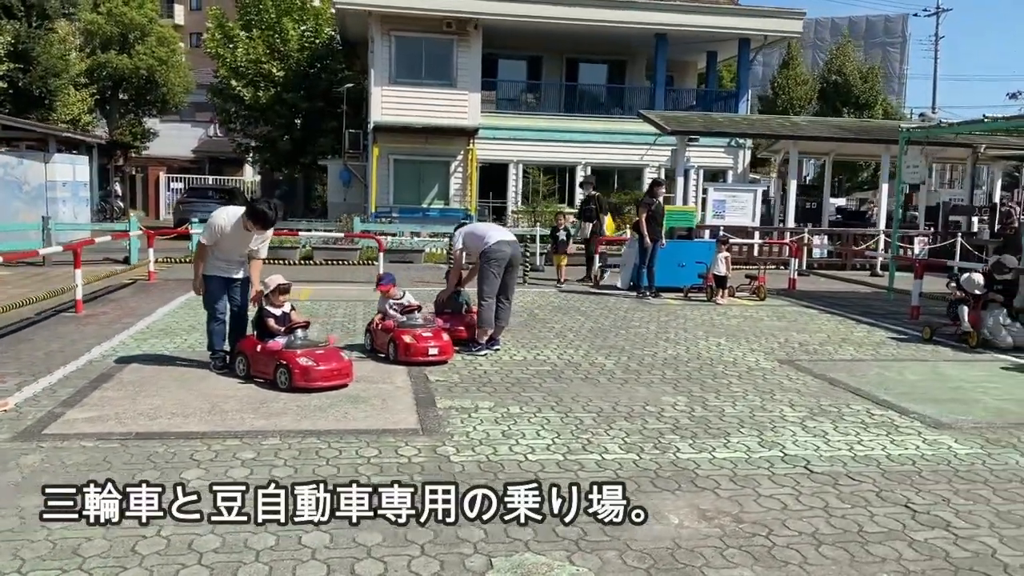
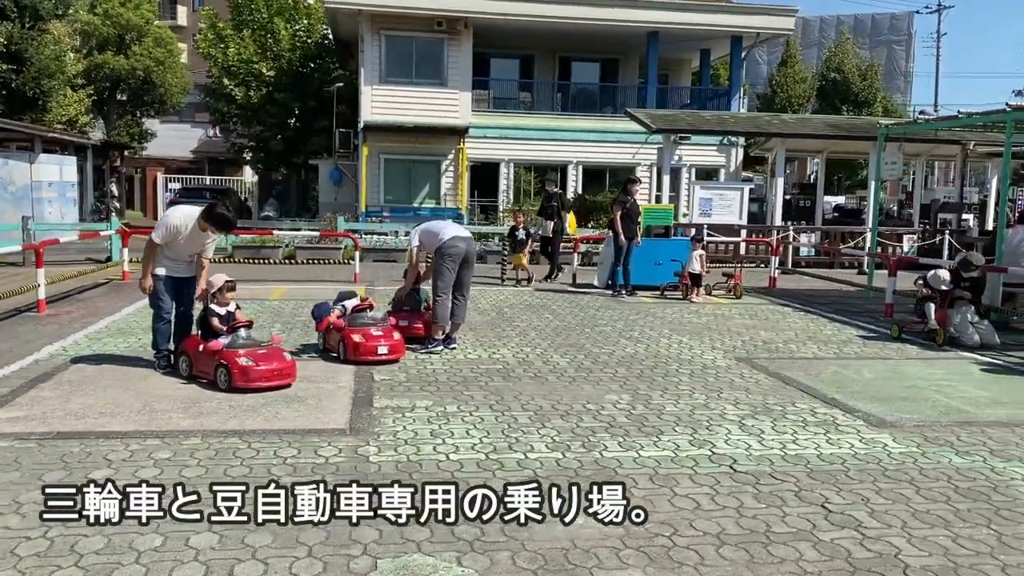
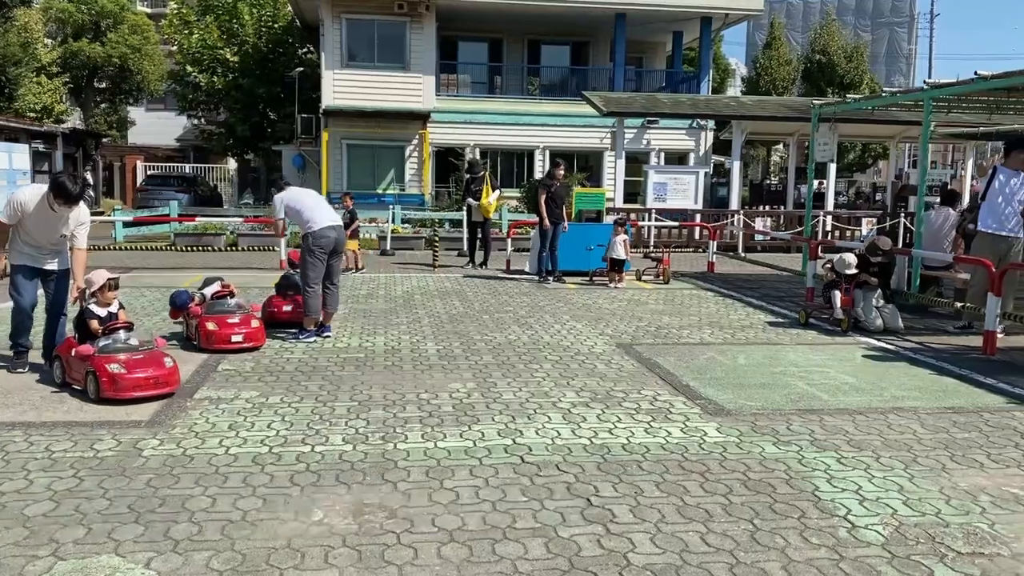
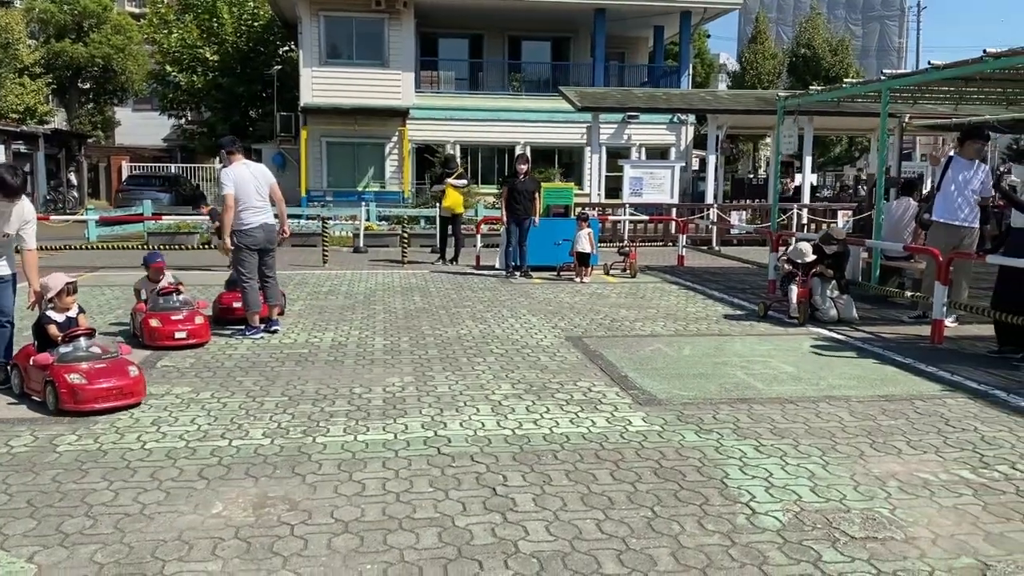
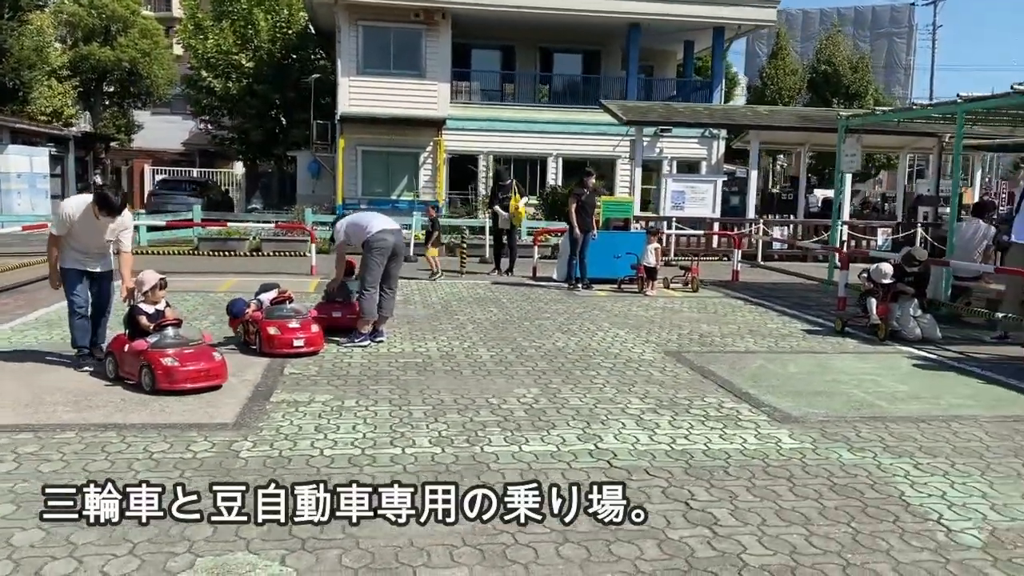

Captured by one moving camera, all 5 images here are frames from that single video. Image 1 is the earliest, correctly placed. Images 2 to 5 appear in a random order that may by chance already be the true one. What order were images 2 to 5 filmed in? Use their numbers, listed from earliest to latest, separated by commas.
2, 5, 3, 4
